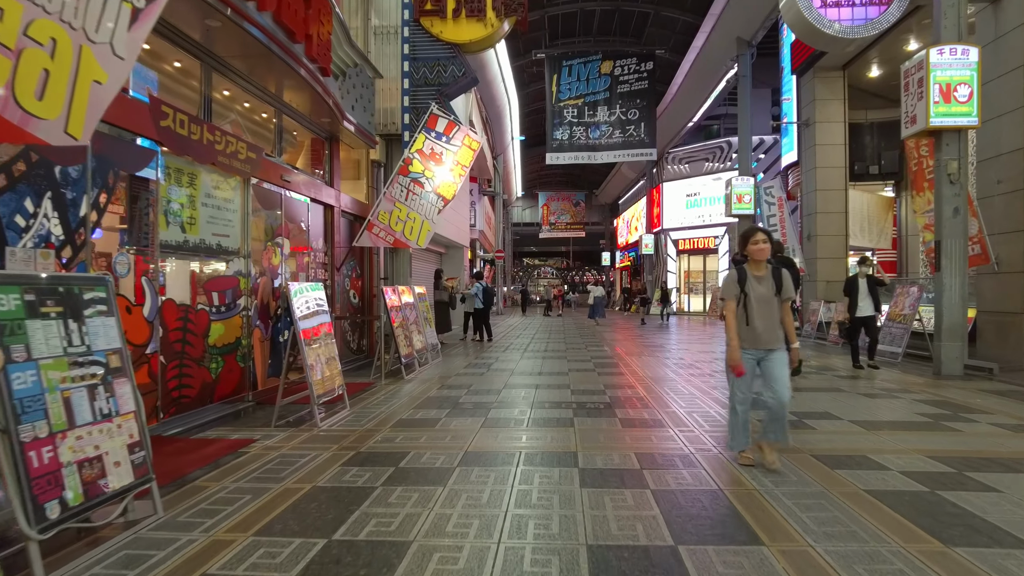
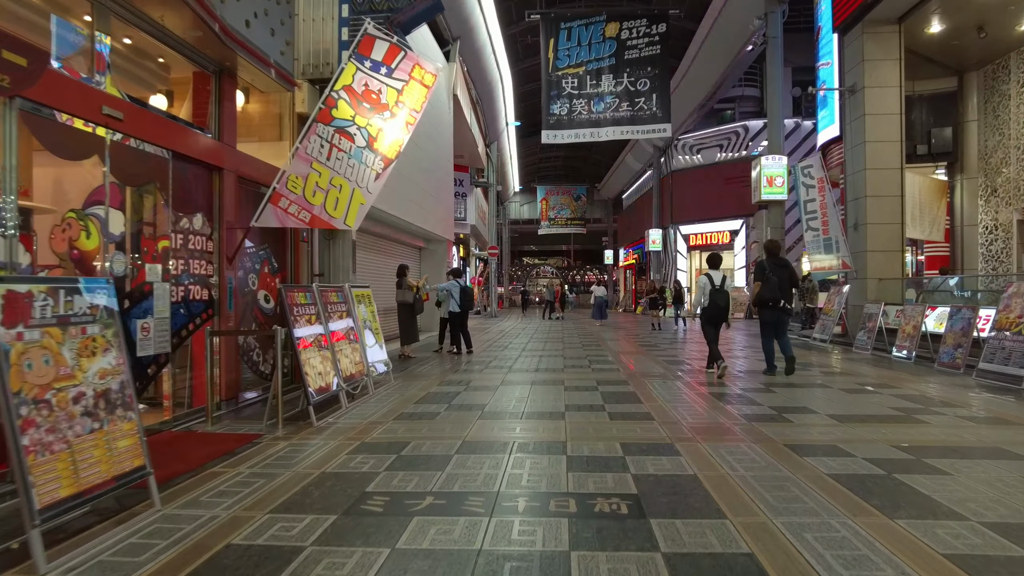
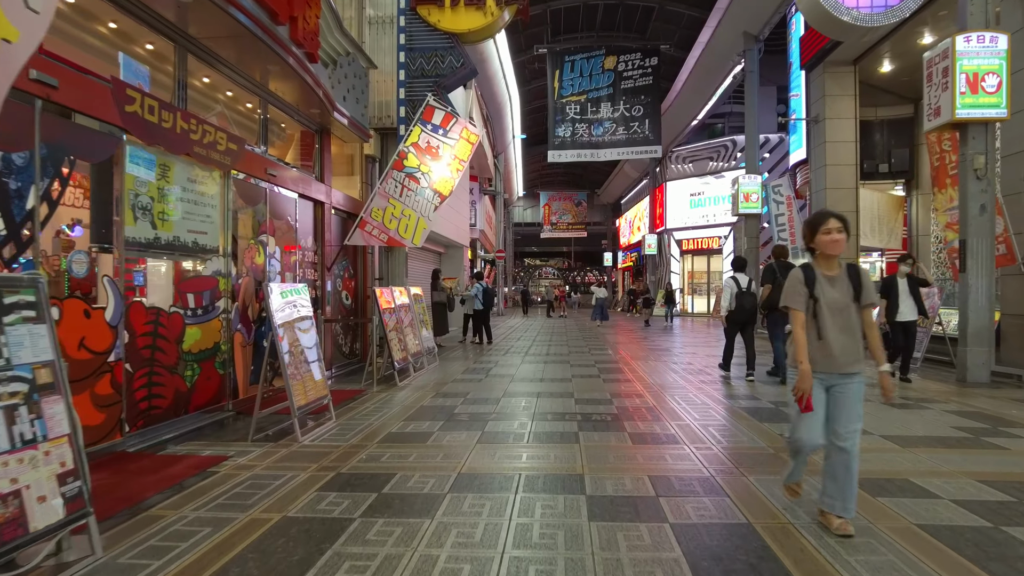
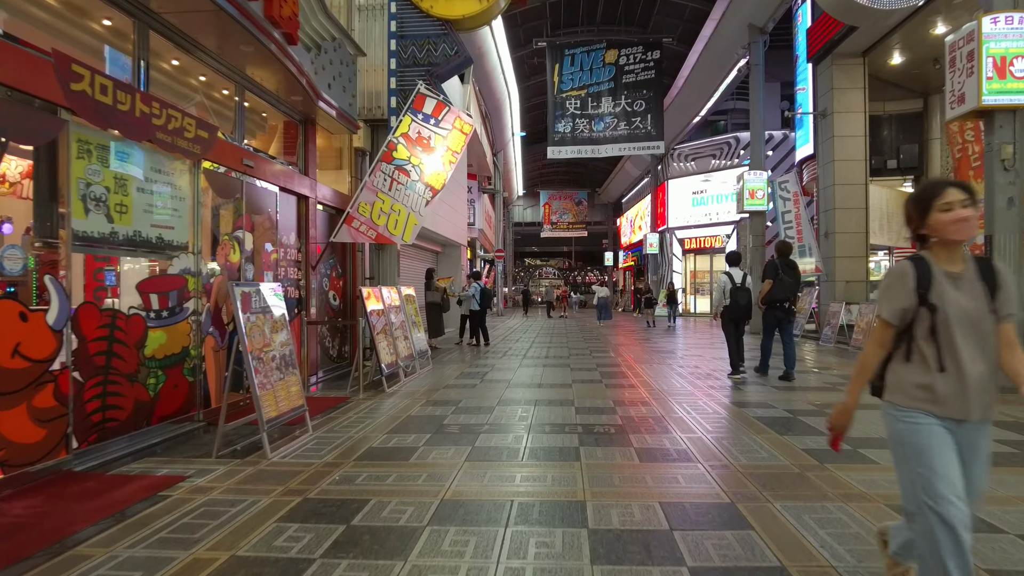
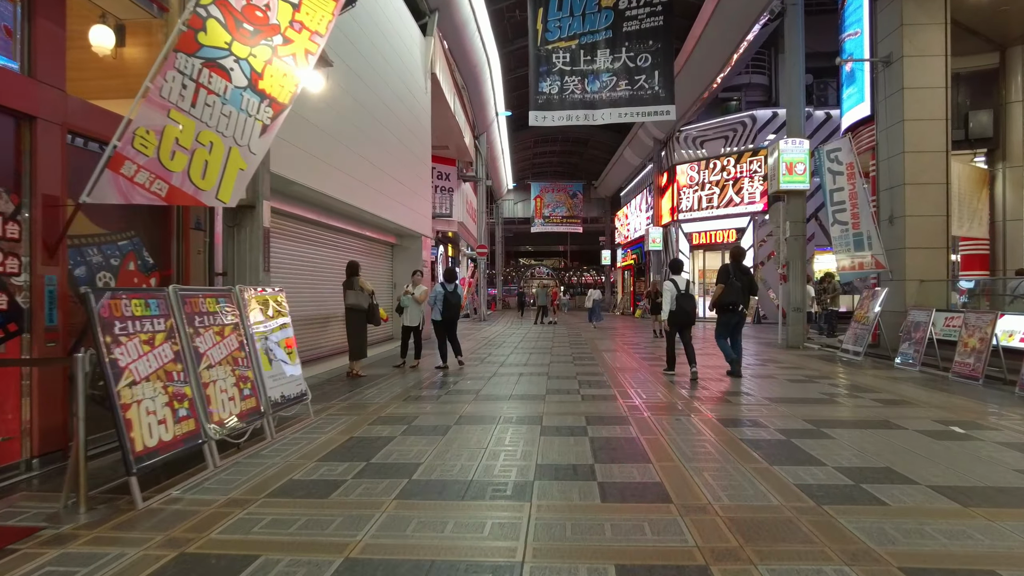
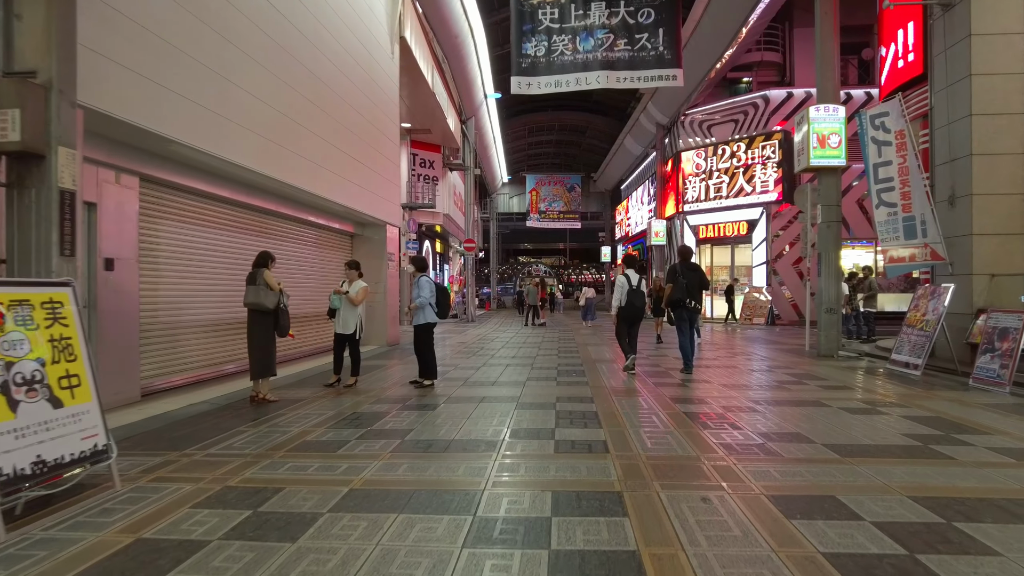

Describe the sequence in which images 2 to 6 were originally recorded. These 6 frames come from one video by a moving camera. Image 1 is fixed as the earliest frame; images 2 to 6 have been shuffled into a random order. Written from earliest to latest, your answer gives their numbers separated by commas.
3, 4, 2, 5, 6
